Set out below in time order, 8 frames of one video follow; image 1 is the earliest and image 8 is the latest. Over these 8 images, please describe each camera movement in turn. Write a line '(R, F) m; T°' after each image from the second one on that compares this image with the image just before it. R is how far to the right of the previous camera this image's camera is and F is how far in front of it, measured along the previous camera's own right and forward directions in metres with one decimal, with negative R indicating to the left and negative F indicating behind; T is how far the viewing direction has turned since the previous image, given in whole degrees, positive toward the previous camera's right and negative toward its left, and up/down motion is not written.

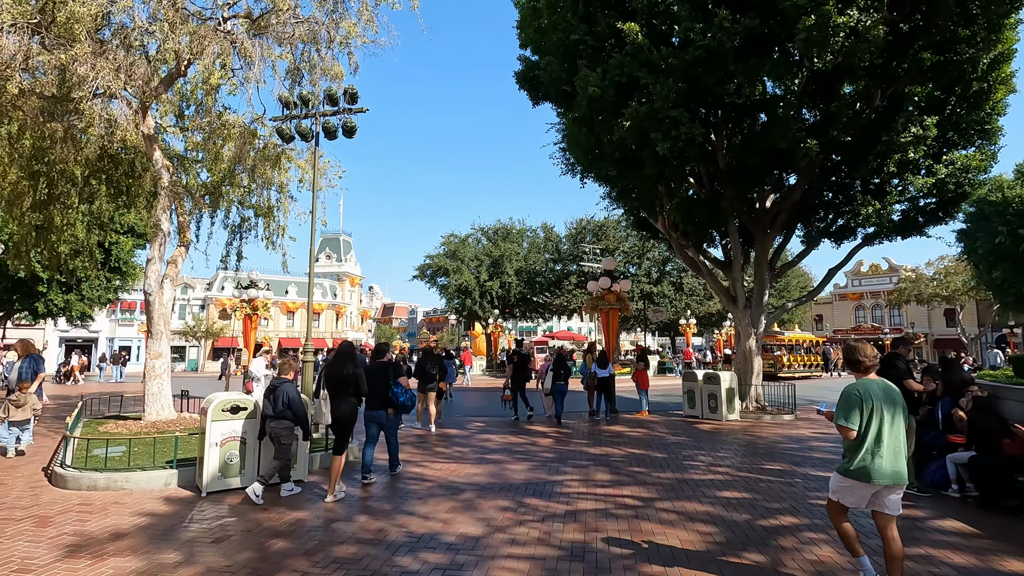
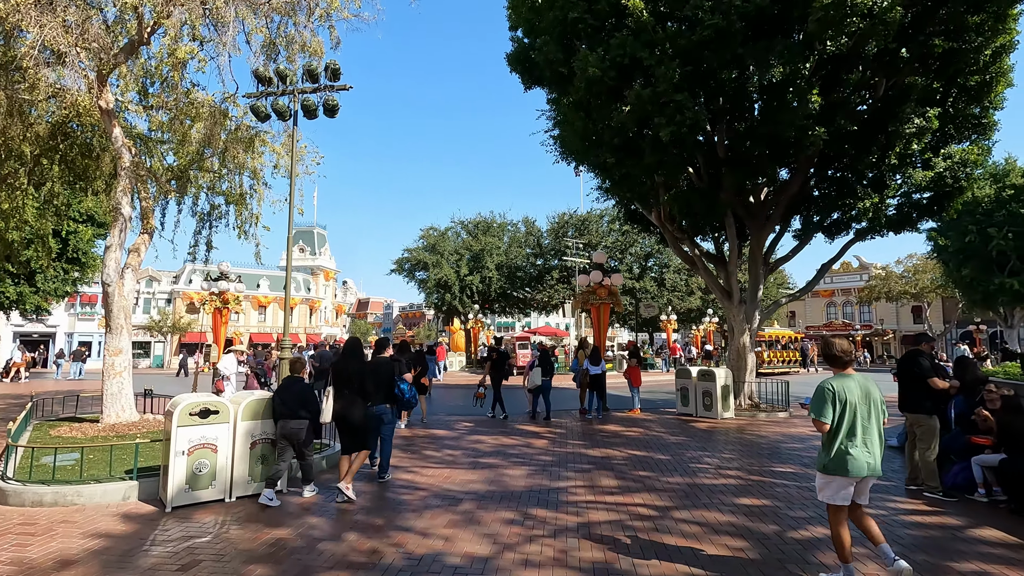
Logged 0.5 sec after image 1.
(-0.3, +0.6) m; +3°
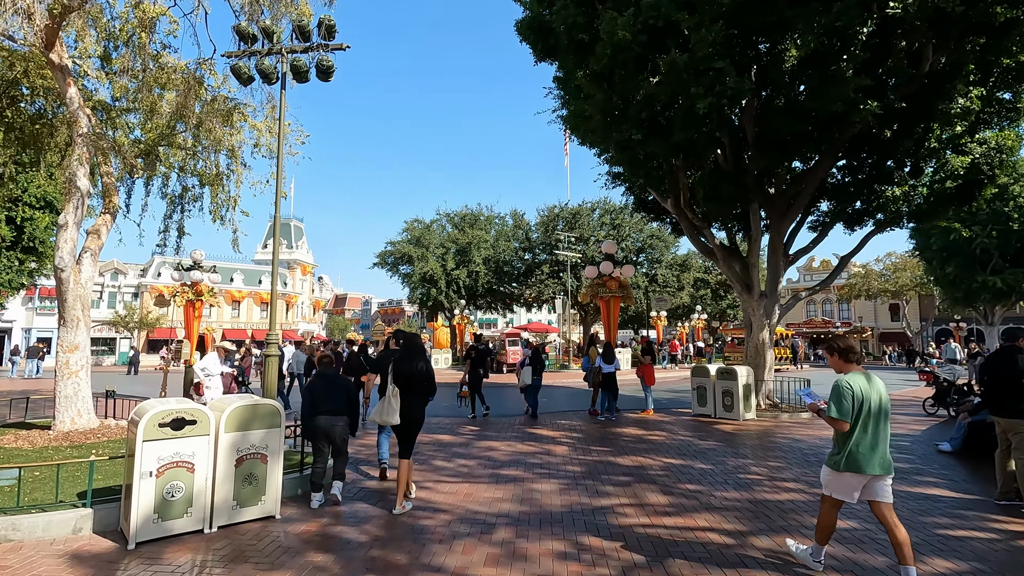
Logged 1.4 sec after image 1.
(-0.6, +1.0) m; +2°
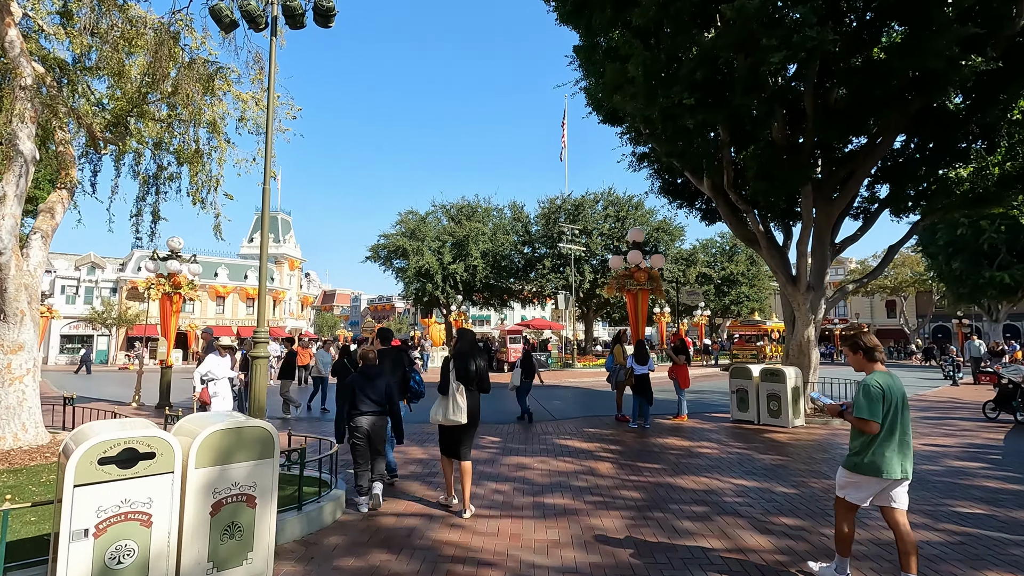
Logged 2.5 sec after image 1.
(-0.6, +1.3) m; +1°
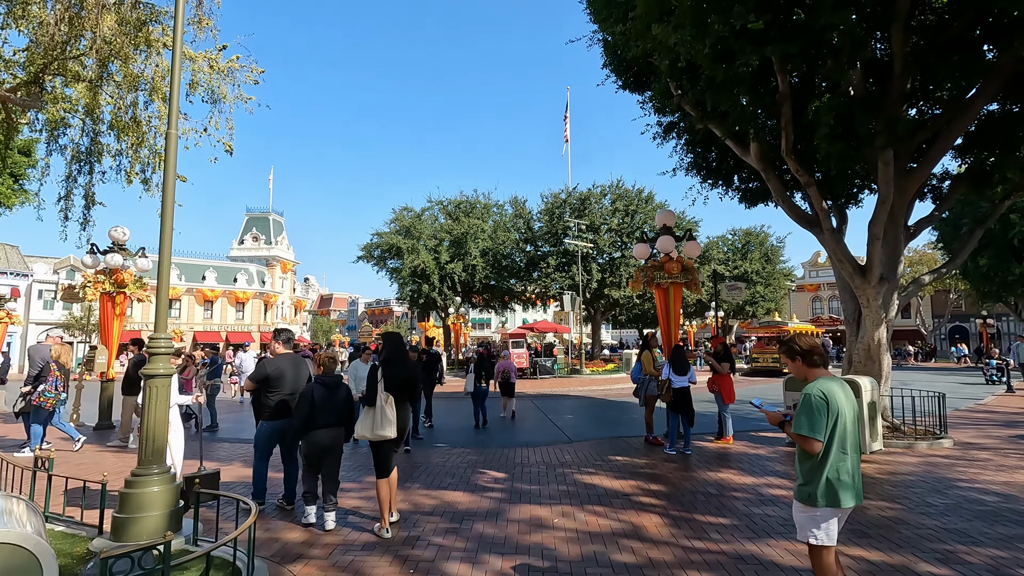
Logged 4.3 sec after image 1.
(-0.1, +1.9) m; 0°
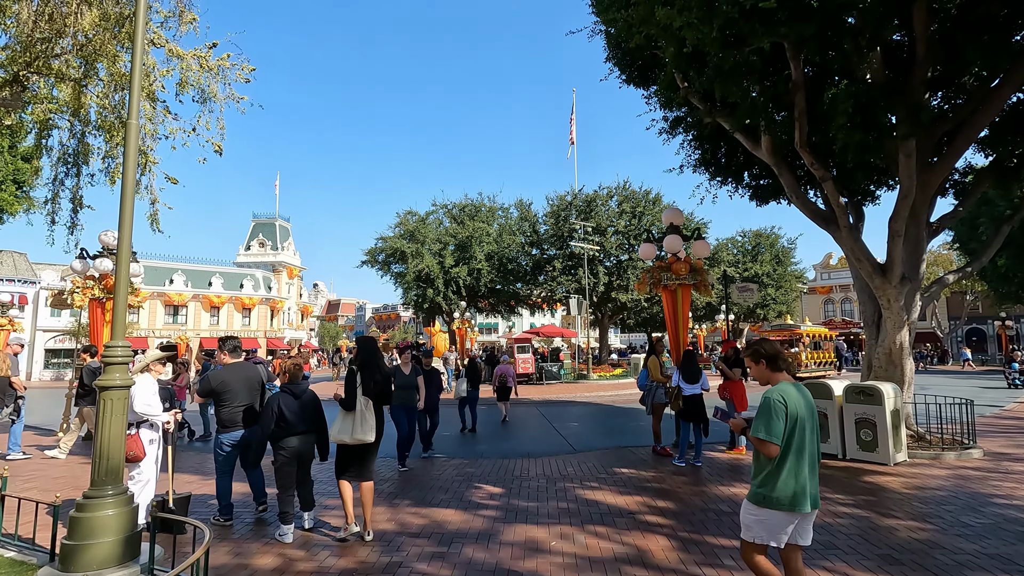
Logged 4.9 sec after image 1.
(+0.1, +0.4) m; -1°
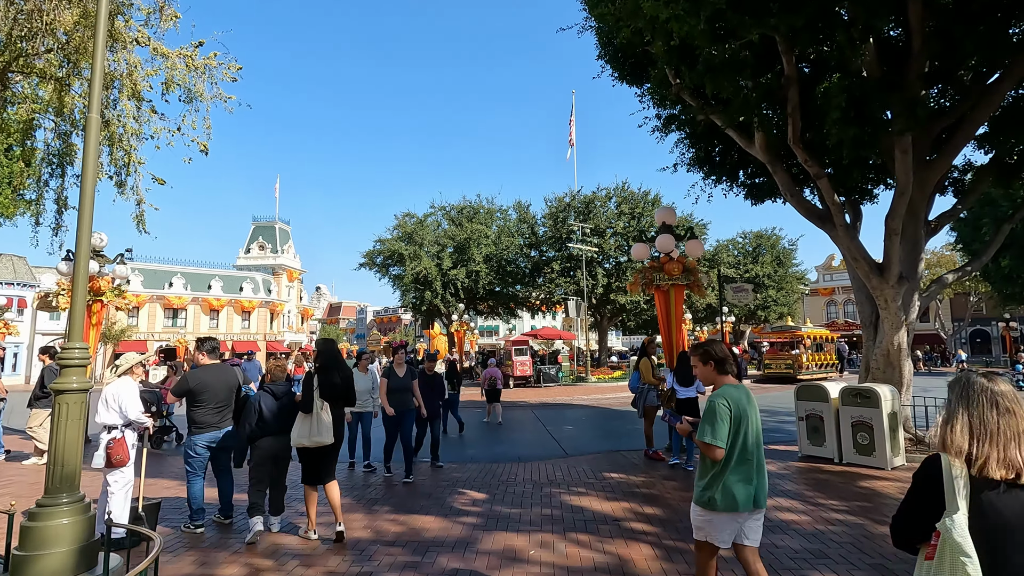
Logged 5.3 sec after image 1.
(+0.2, +0.2) m; 0°
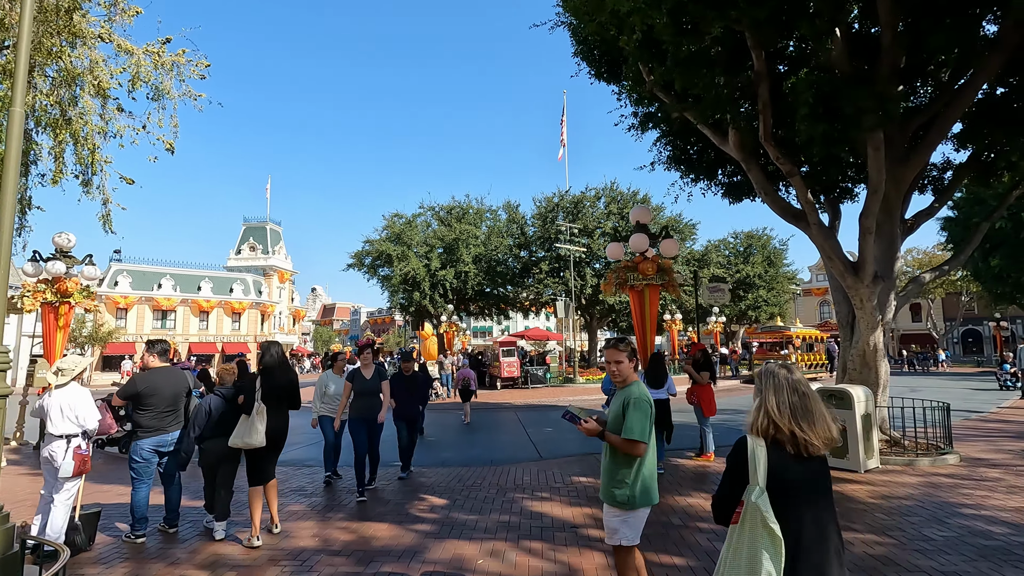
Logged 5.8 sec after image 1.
(+0.4, +0.1) m; 0°
